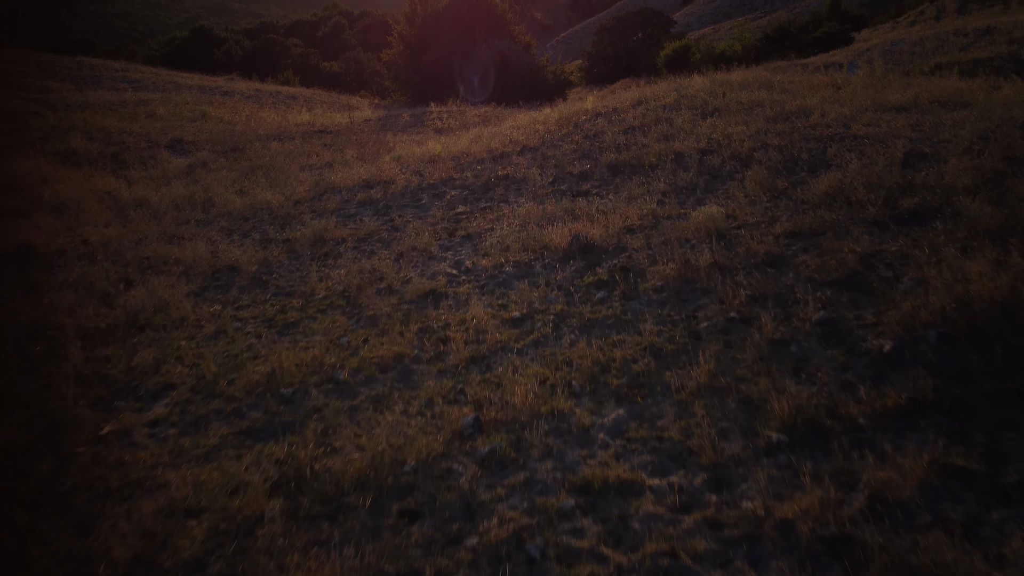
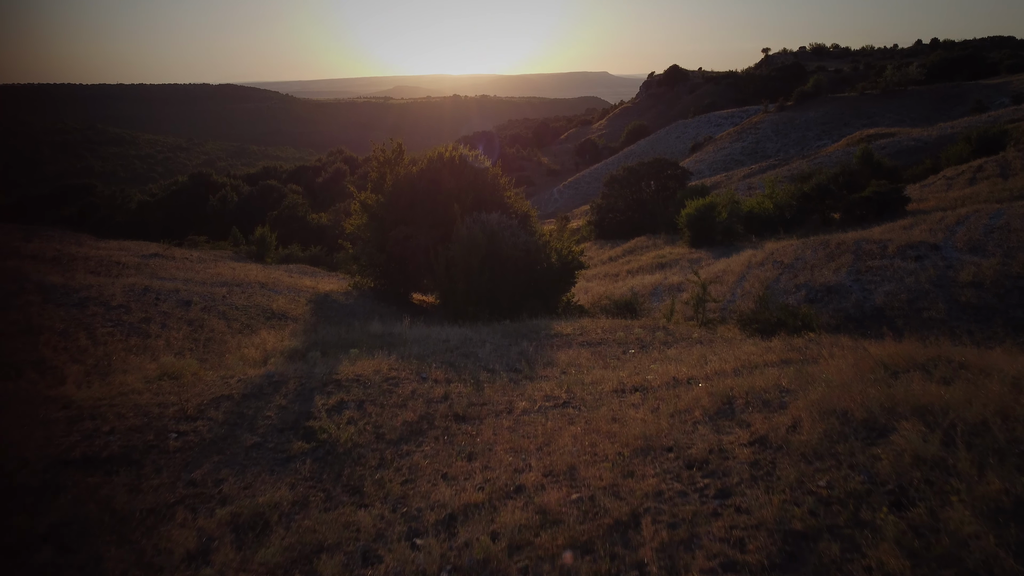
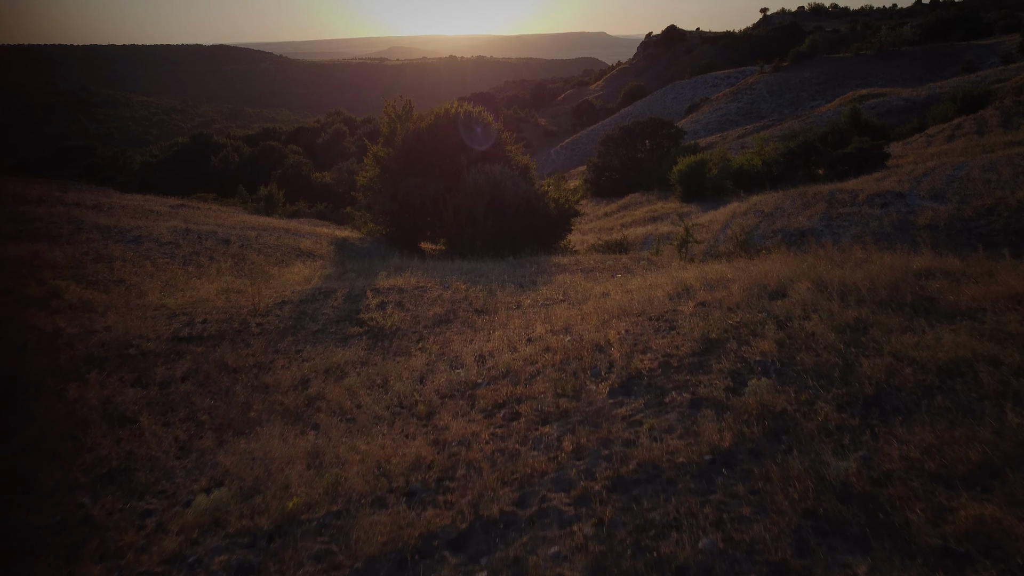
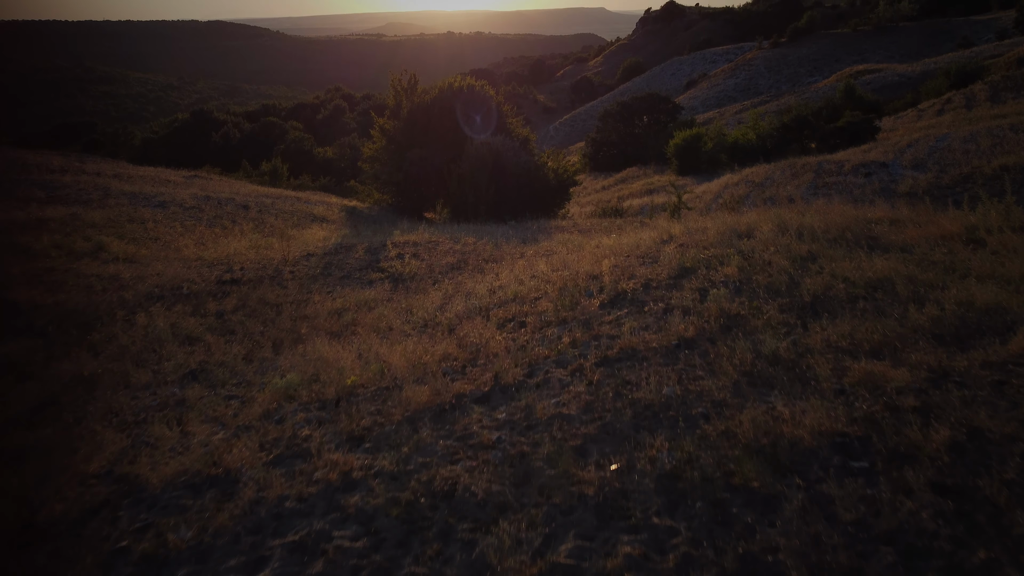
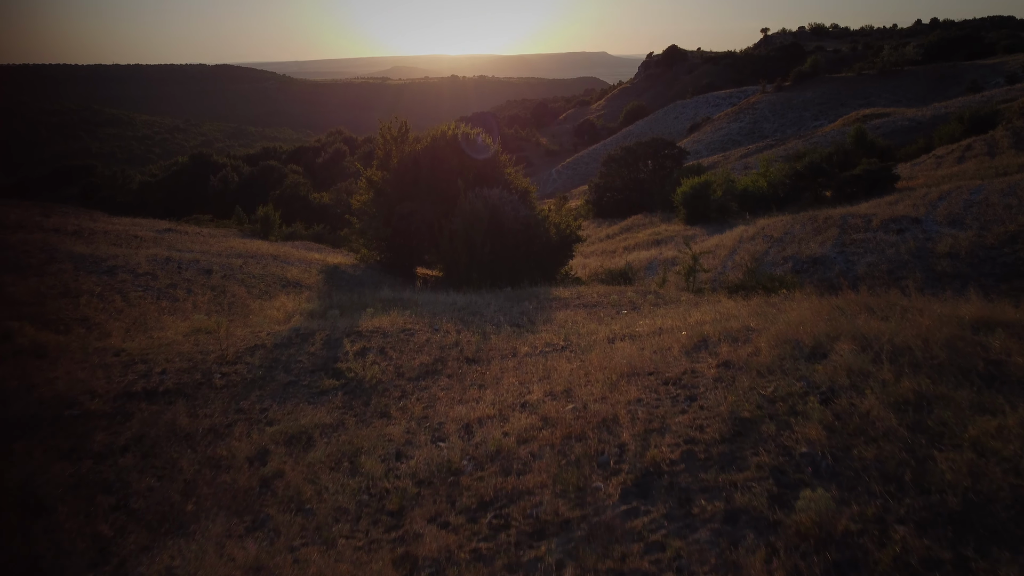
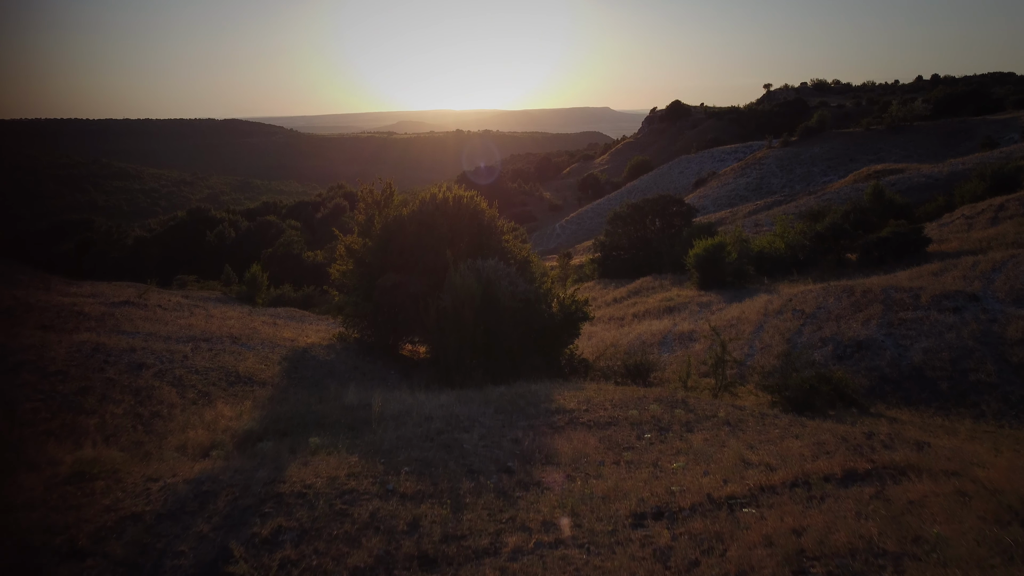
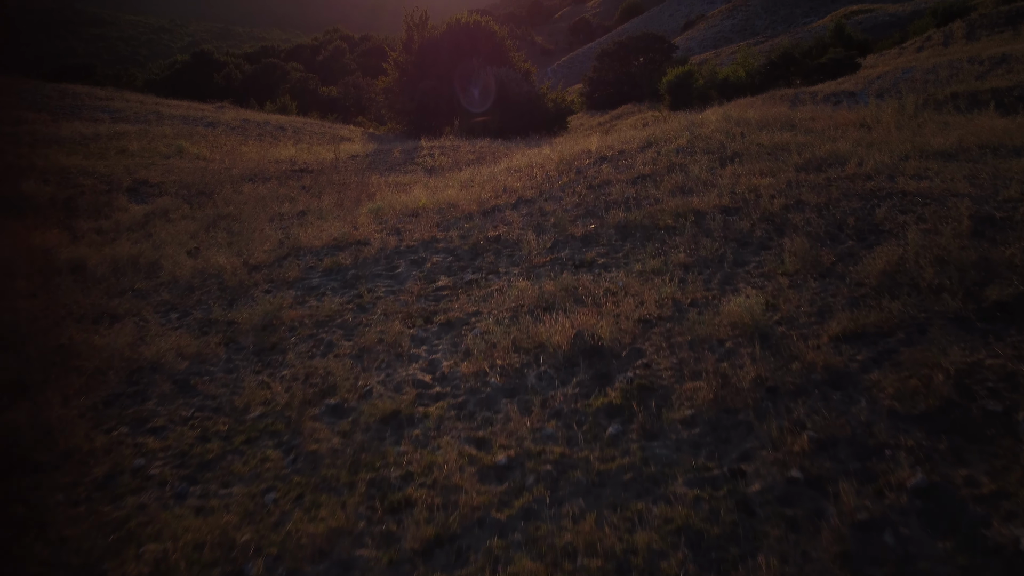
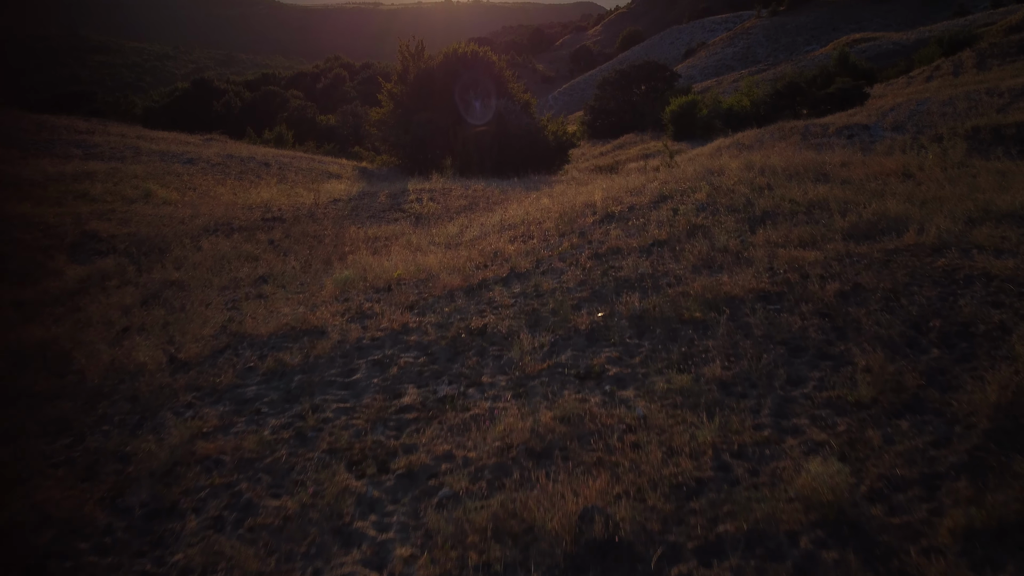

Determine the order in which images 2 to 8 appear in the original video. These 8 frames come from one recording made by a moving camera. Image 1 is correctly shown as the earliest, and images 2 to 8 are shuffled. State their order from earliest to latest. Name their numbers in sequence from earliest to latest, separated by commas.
7, 8, 4, 3, 5, 2, 6
